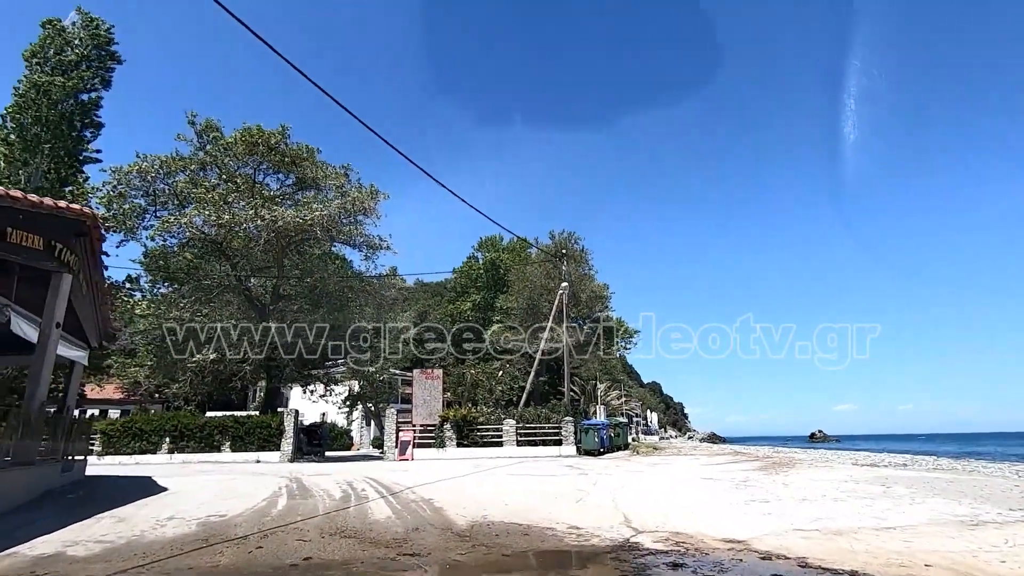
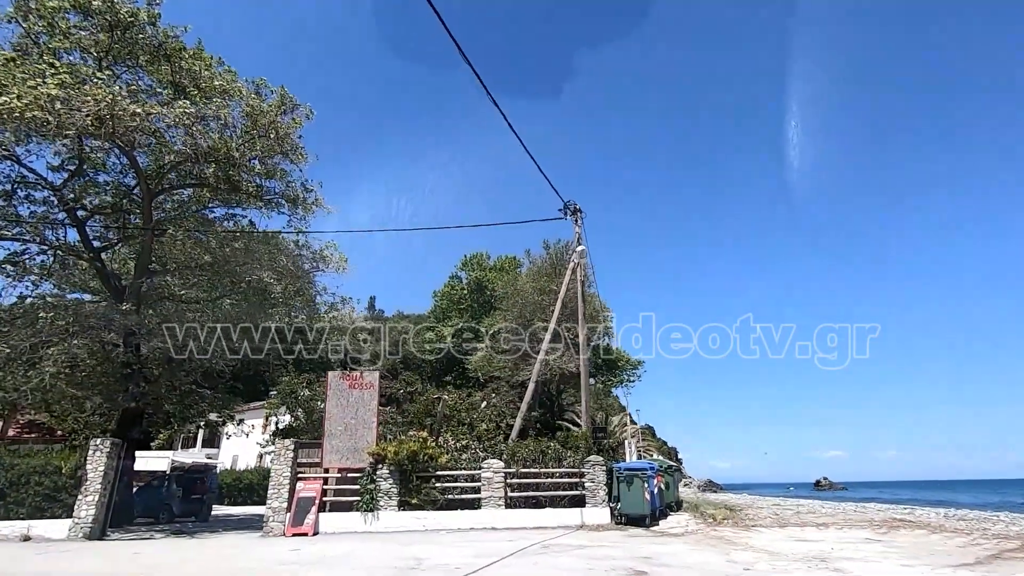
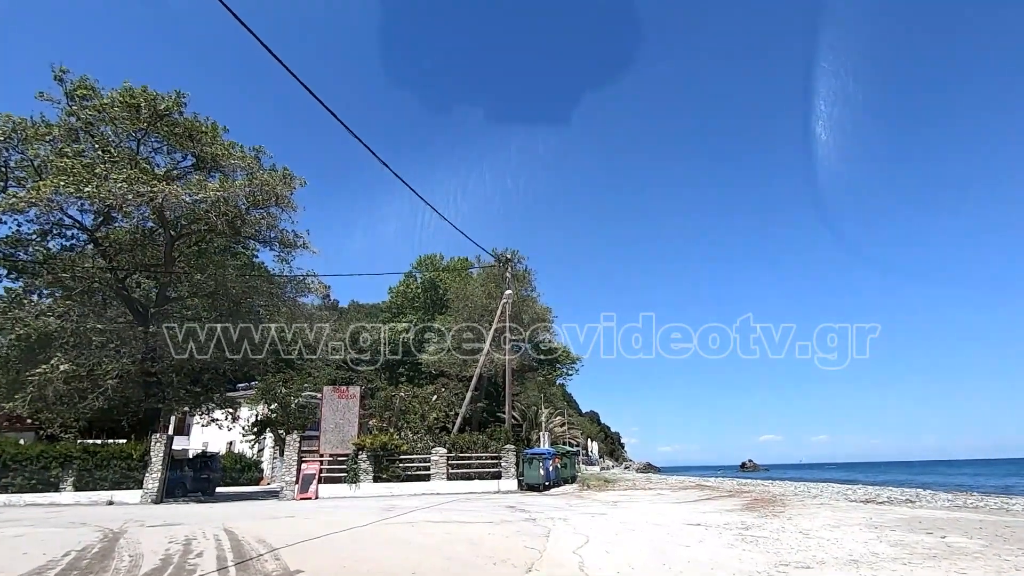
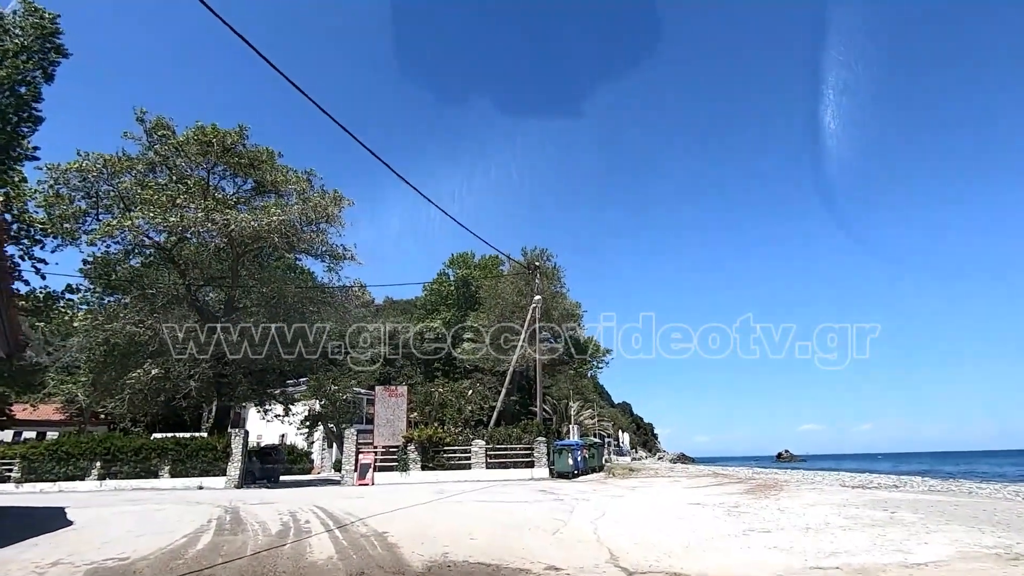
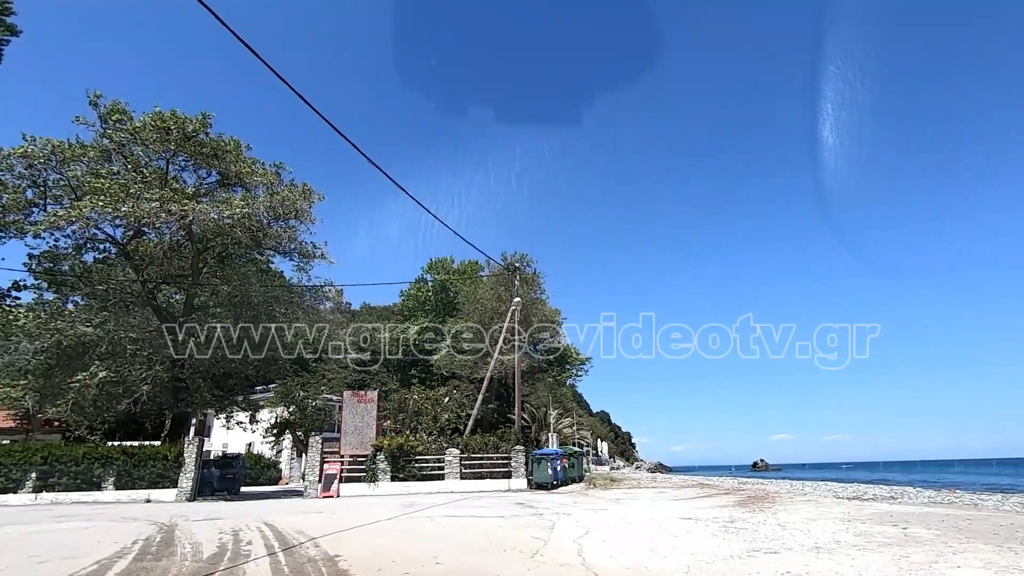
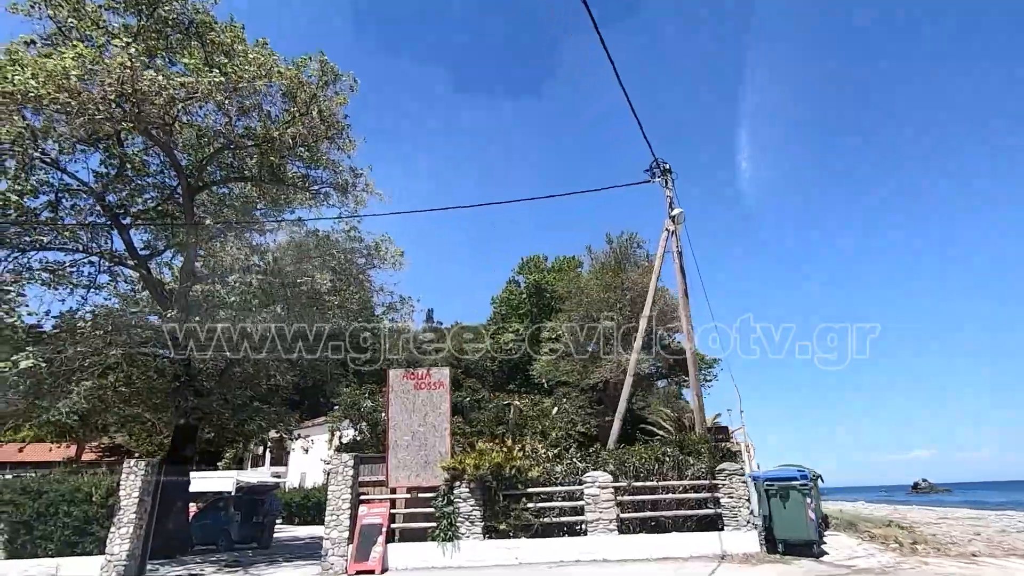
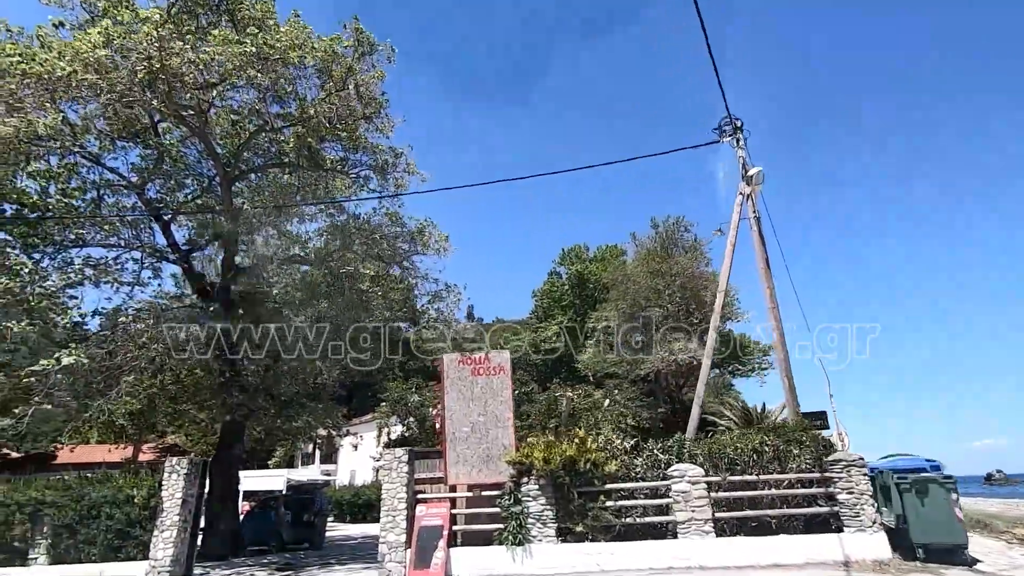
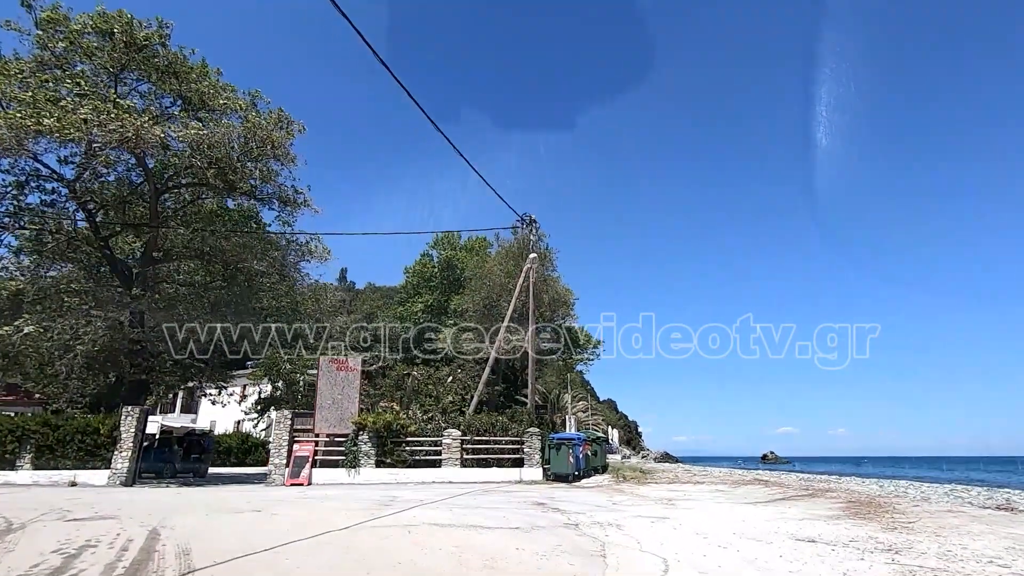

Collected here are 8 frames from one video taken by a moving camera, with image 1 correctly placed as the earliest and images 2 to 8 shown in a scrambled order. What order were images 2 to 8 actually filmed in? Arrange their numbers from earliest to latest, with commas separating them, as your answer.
4, 5, 3, 8, 2, 6, 7
